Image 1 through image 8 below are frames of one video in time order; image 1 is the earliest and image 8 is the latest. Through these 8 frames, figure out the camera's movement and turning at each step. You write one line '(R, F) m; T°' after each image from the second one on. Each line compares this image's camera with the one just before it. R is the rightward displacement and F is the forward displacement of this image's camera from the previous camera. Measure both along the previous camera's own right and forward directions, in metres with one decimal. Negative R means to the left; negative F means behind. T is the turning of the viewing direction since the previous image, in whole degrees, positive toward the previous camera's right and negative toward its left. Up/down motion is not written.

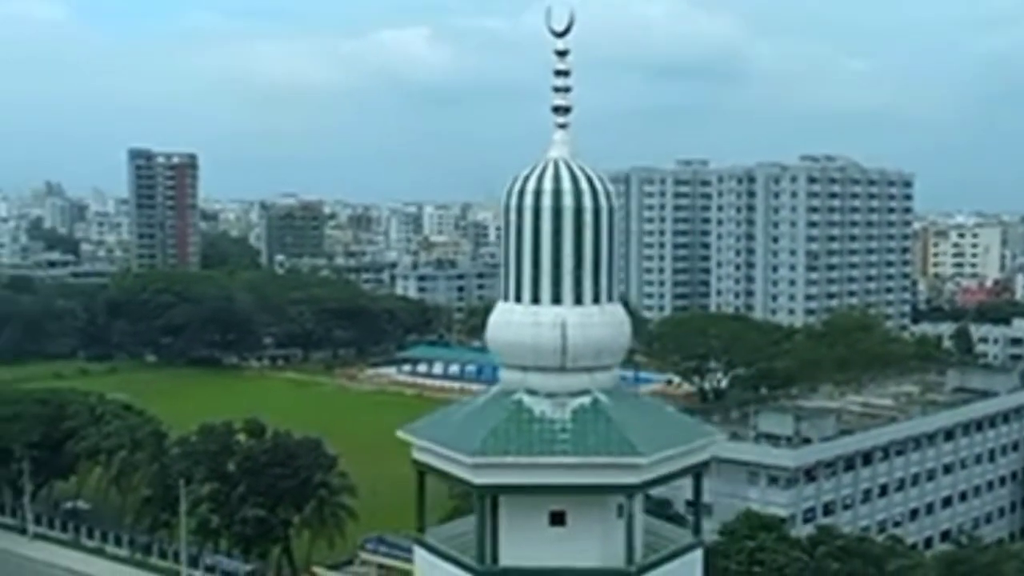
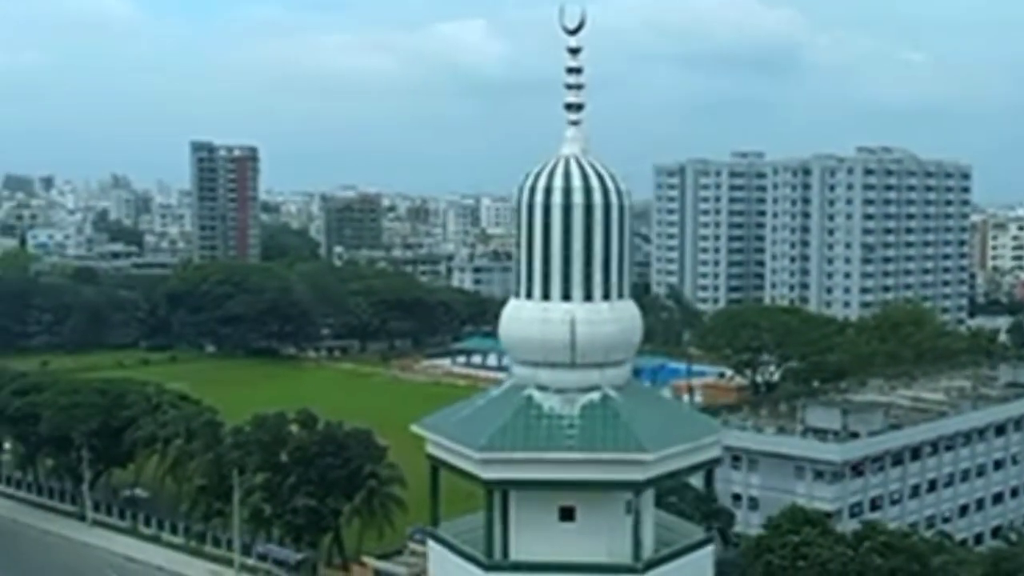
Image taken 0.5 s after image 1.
(+0.7, -0.2) m; -3°
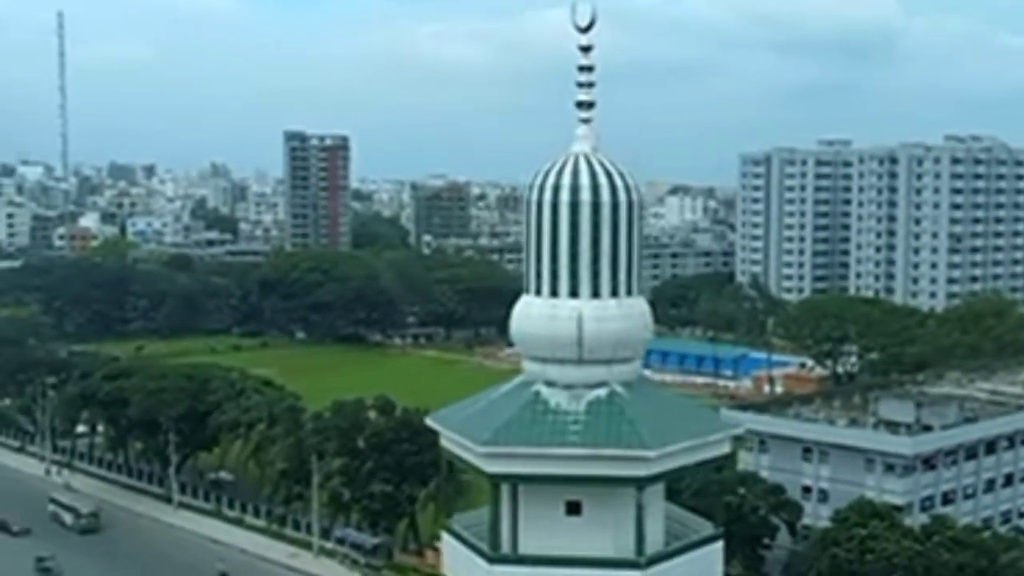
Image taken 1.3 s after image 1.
(+1.2, -0.3) m; -4°
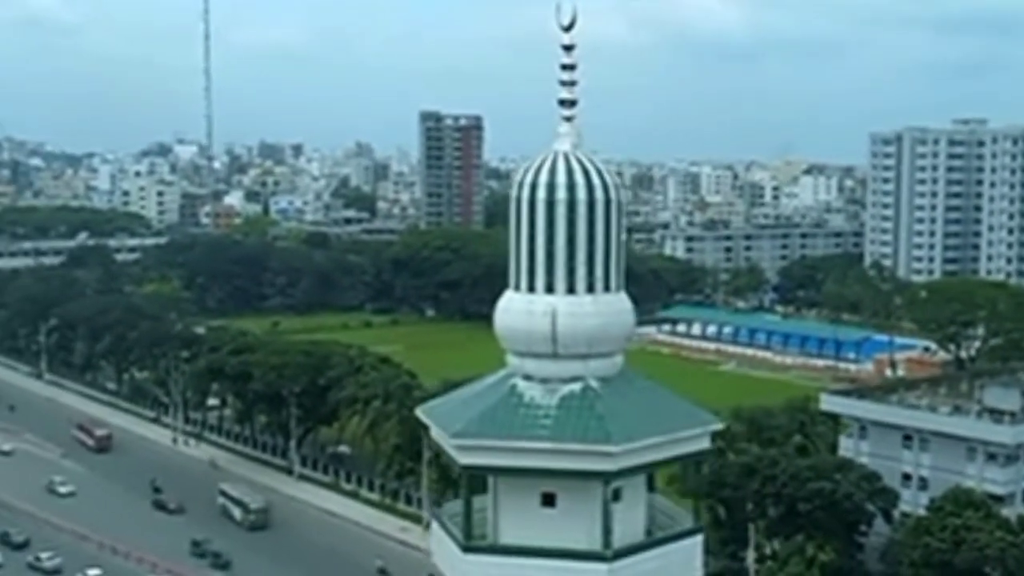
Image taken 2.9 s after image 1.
(+2.4, -0.3) m; -7°
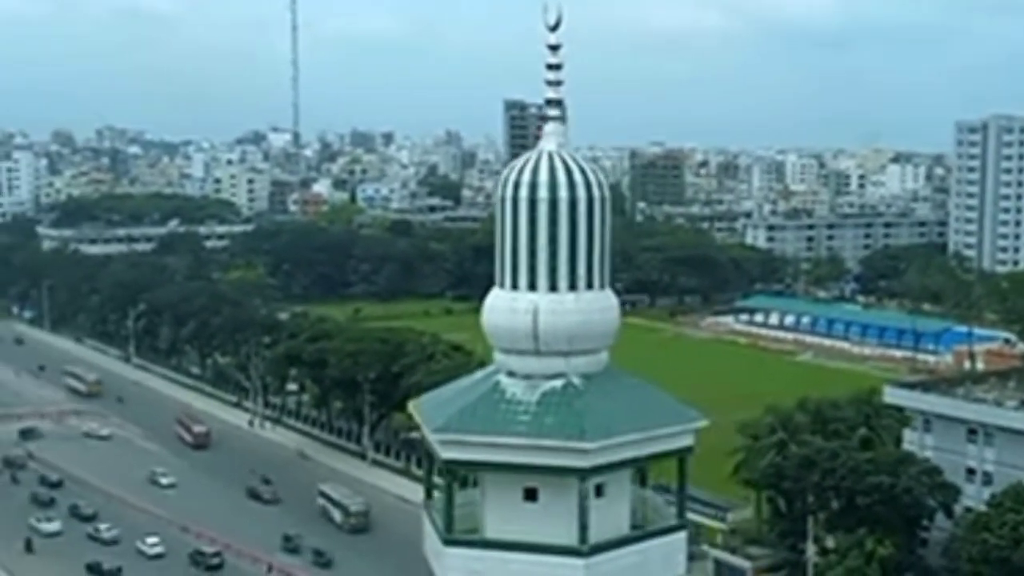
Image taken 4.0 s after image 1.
(+1.6, -0.2) m; -4°
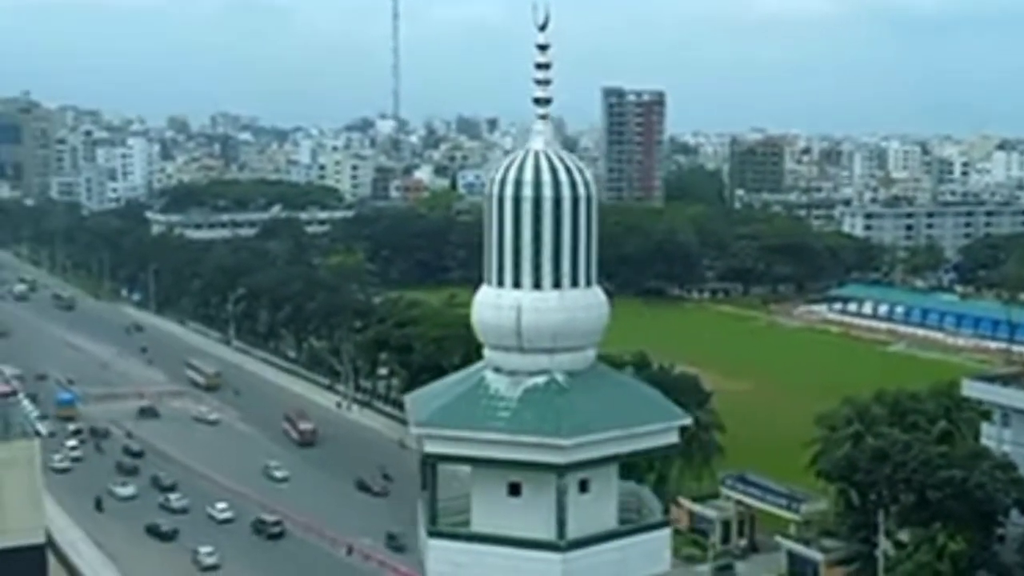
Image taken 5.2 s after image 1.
(+1.8, -0.2) m; -5°
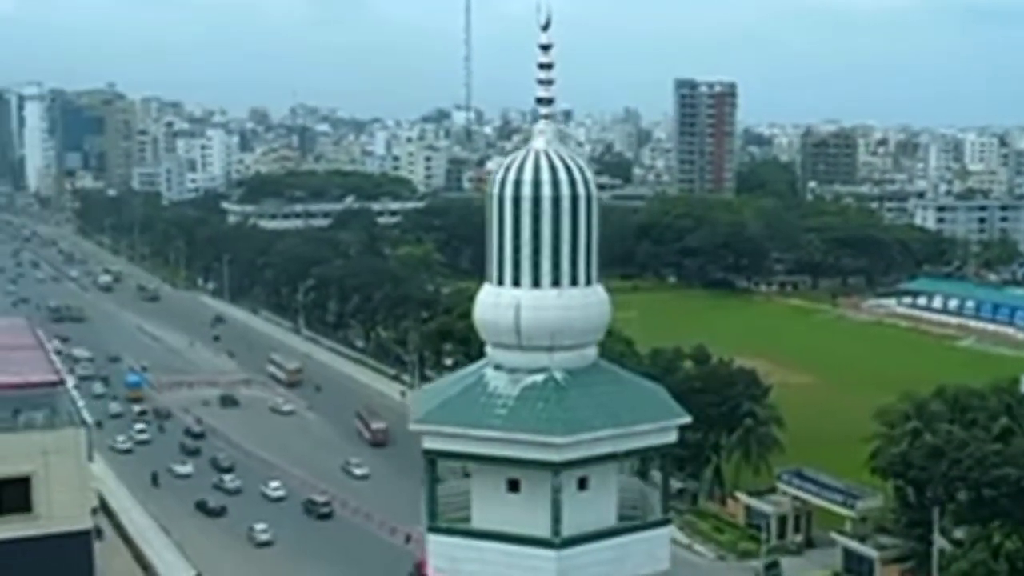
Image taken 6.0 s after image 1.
(+1.1, -0.1) m; -4°
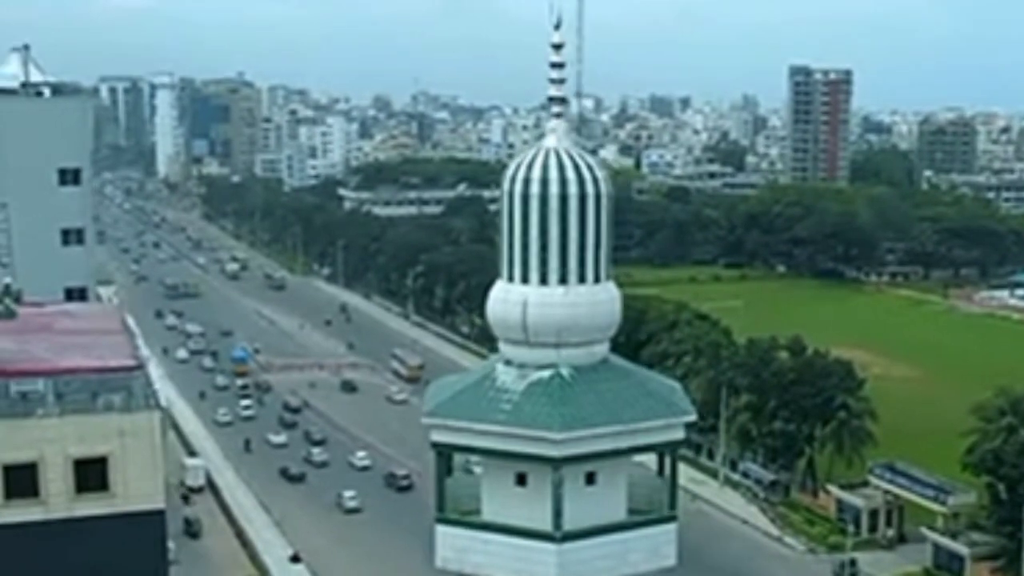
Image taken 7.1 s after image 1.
(+1.7, -0.2) m; -5°
